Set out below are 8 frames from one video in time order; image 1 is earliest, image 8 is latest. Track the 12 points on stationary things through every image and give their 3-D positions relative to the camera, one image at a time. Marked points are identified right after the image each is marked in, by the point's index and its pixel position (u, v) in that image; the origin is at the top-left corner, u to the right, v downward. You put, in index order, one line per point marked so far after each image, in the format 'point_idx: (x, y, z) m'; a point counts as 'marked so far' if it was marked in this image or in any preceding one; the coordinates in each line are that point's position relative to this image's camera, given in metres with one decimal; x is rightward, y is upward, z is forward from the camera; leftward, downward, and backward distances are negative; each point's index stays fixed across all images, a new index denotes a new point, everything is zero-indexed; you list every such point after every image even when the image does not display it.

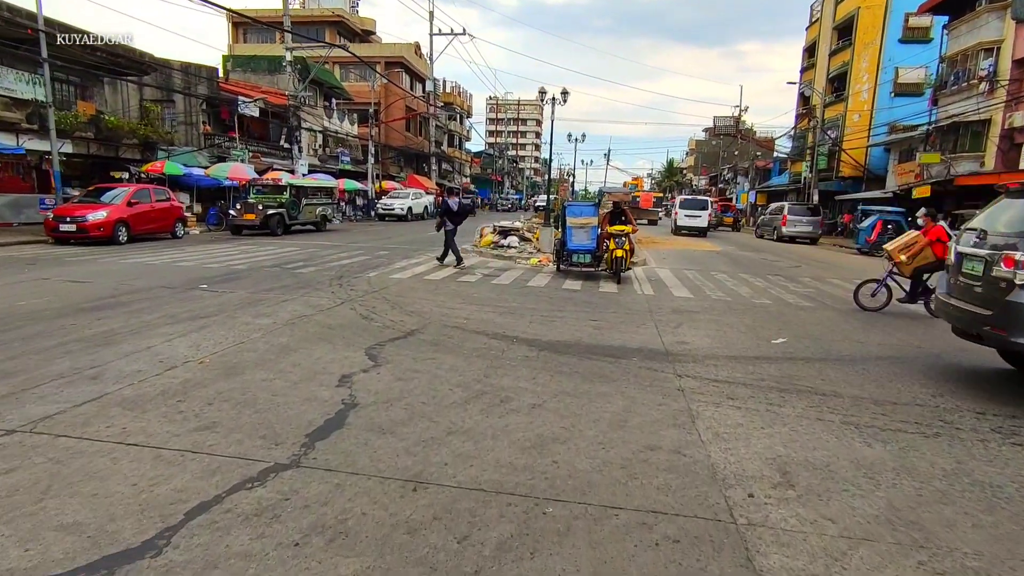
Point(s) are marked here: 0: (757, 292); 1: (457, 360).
0: (+5.0, -0.1, +11.4) m
1: (-0.6, -0.7, +5.7) m
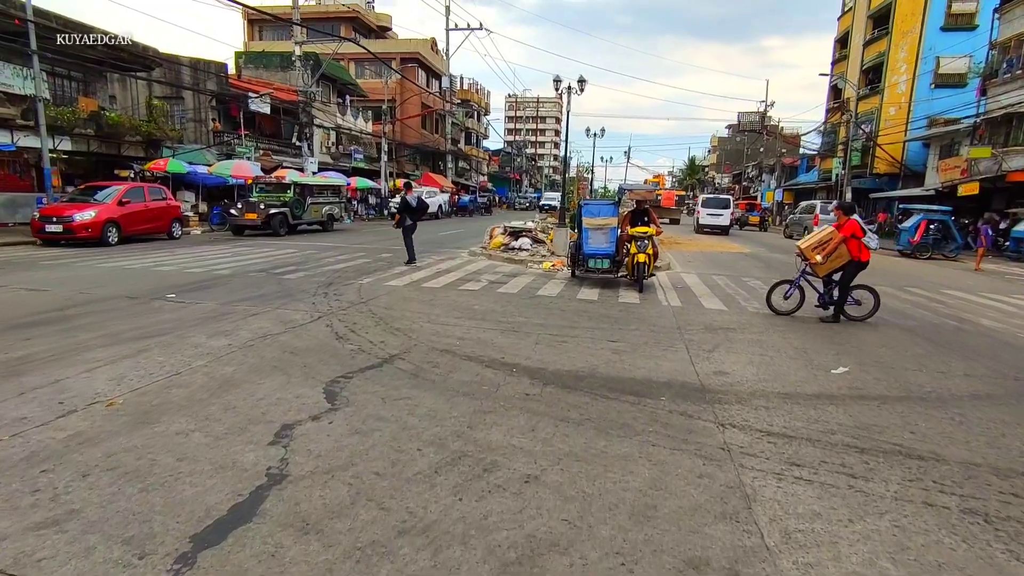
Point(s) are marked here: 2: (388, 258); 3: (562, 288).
0: (+5.1, -0.3, +10.0) m
1: (-0.6, -0.9, +4.5) m
2: (-3.2, +0.8, +14.2) m
3: (+0.9, 0.0, +10.3) m
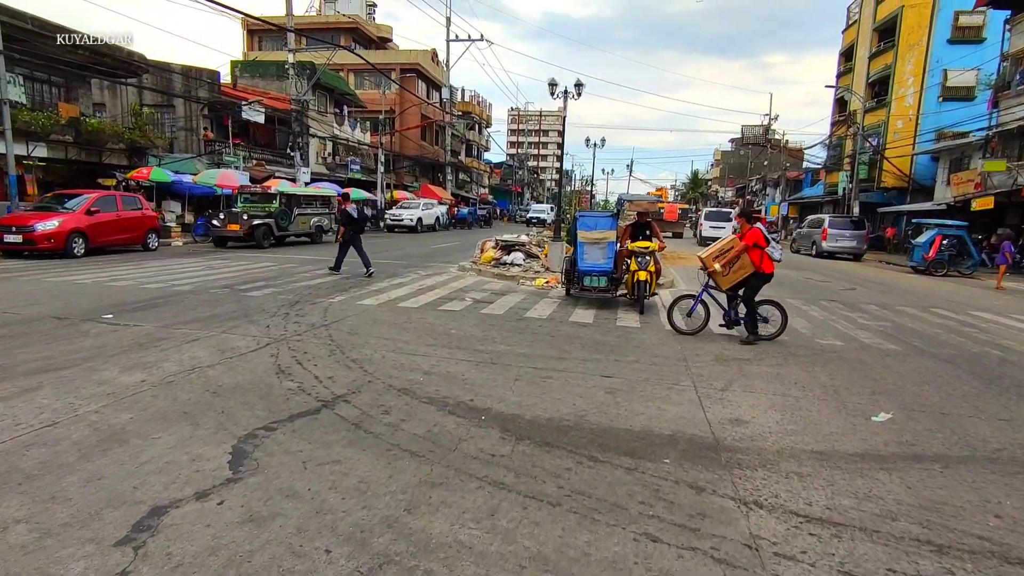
0: (+4.9, -0.6, +9.0) m
1: (-0.9, -1.1, +3.5) m
2: (-3.4, +0.4, +13.2) m
3: (+0.7, -0.4, +9.3) m
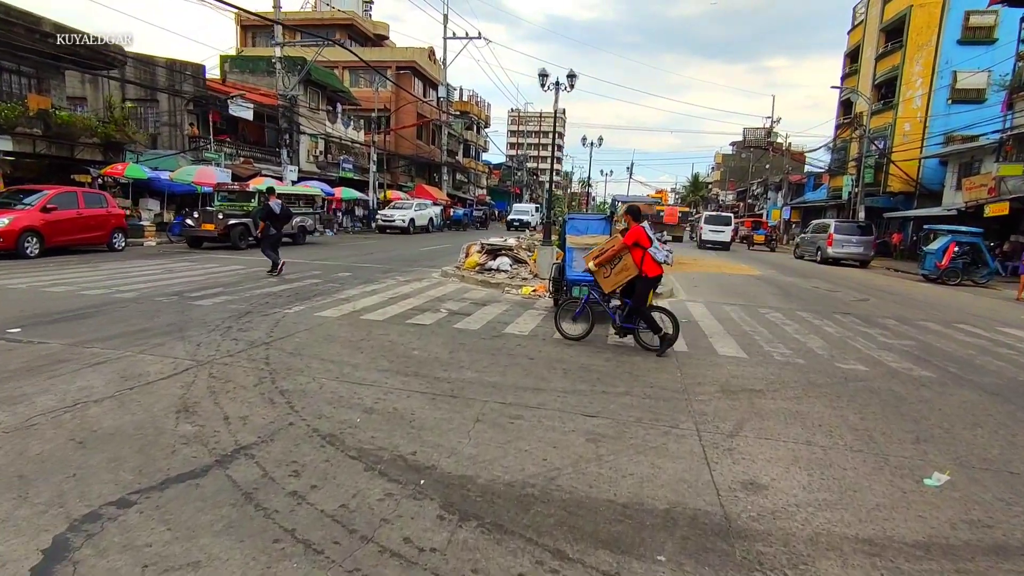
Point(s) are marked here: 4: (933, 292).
0: (+4.6, -0.8, +7.9) m
1: (-1.2, -1.3, +2.5) m
2: (-3.7, +0.2, +12.2) m
3: (+0.4, -0.5, +8.3) m
4: (+12.3, -0.1, +16.0) m
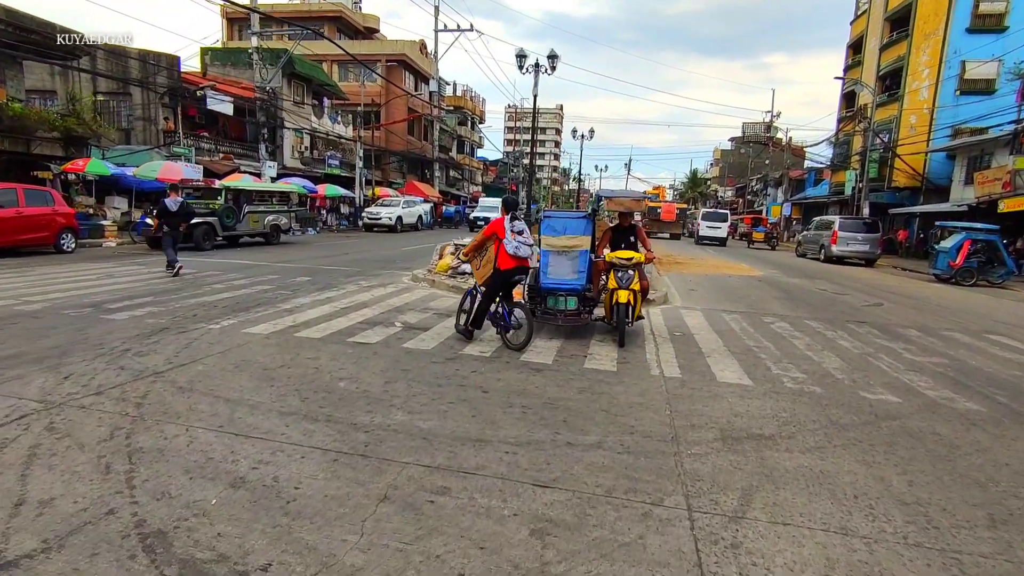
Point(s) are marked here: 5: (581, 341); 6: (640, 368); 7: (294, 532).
0: (+4.1, -0.9, +6.7) m
1: (-1.6, -1.4, +1.2) m
2: (-4.2, +0.1, +10.9) m
3: (-0.1, -0.7, +7.1) m
4: (+11.8, -0.2, +14.8) m
5: (+0.9, -0.7, +7.2) m
6: (+1.4, -0.9, +6.2) m
7: (-1.1, -1.2, +2.8) m
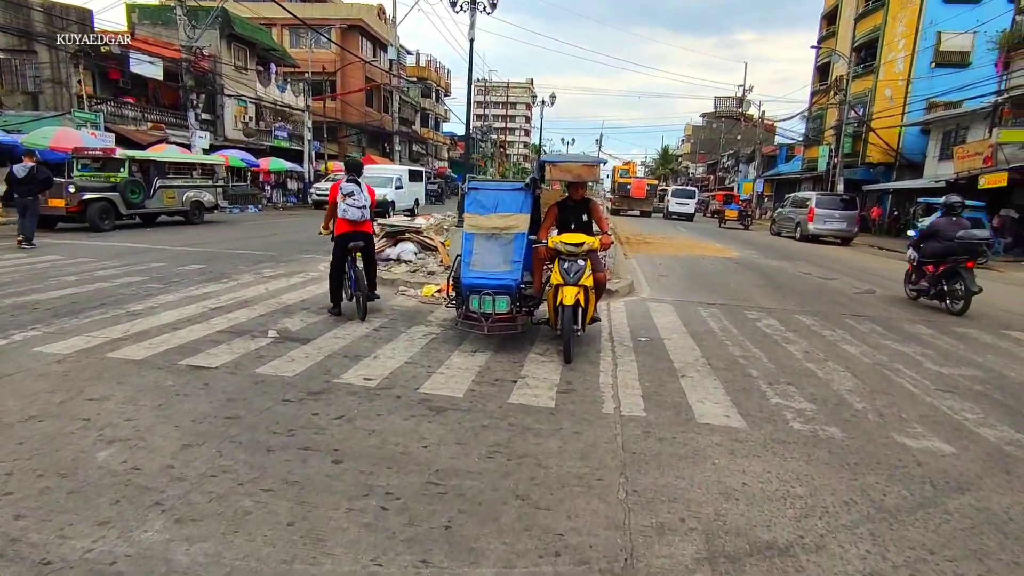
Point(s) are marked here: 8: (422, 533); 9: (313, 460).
0: (+3.3, -0.9, +5.1) m
1: (-2.2, -1.6, -0.7) m
2: (-5.2, +0.2, +8.8) m
3: (-0.9, -0.6, +5.2) m
4: (+10.5, +0.2, +13.5) m
5: (0.0, -0.7, +5.4) m
6: (+0.6, -0.9, +4.4) m
7: (-1.8, -1.4, +0.9) m
8: (-0.4, -1.1, +2.6) m
9: (-1.2, -1.0, +3.2) m
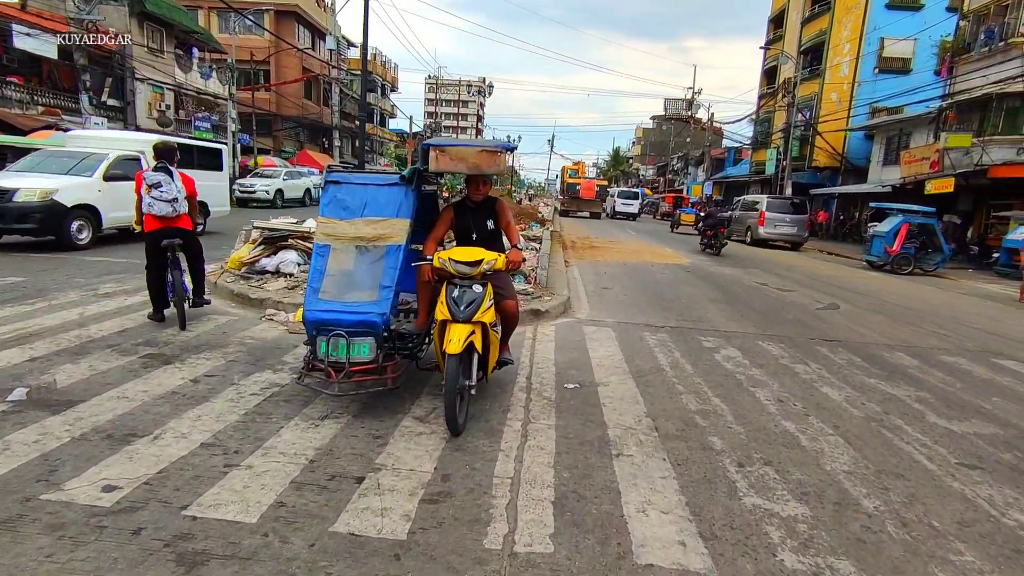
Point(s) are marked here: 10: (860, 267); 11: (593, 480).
0: (+2.4, -1.2, +3.7) m
1: (-2.6, -1.9, -2.5) m
2: (-6.4, 0.0, +6.7) m
3: (-1.8, -0.9, +3.4) m
4: (+8.9, 0.0, +12.7) m
5: (-0.9, -0.9, +3.7) m
6: (-0.2, -1.2, +2.8) m
7: (-2.3, -1.6, -0.9) m
8: (-1.1, -1.4, +0.9) m
9: (-1.9, -1.2, +1.5) m
10: (+11.6, +0.7, +18.3) m
11: (+0.5, -1.1, +3.3) m
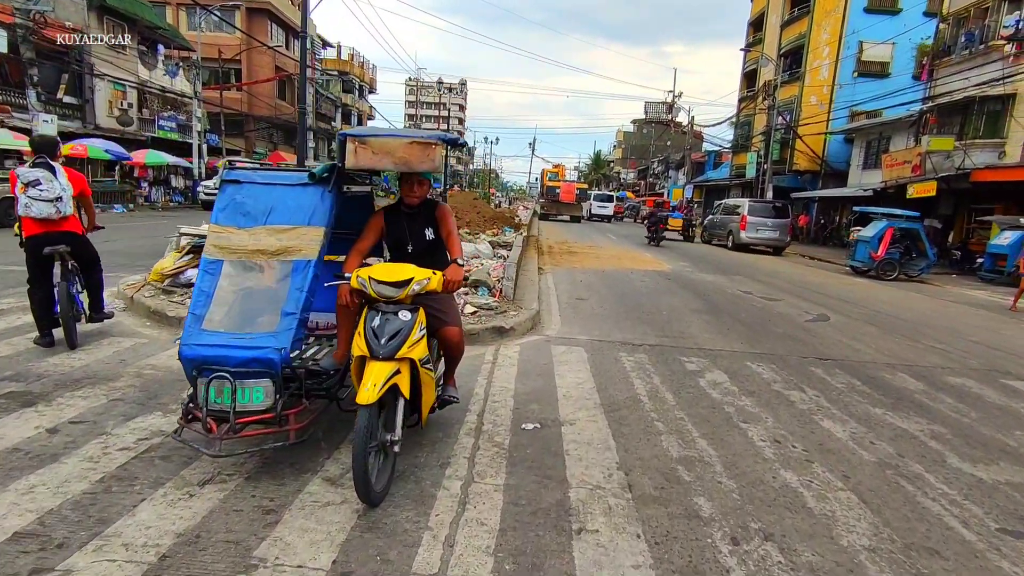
0: (+2.0, -1.3, +2.9) m
1: (-2.8, -2.0, -3.4) m
2: (-6.9, -0.2, +5.7) m
3: (-2.2, -1.0, +2.6) m
4: (+8.3, -0.2, +12.1) m
5: (-1.2, -1.1, +2.9) m
6: (-0.5, -1.3, +1.9) m
7: (-2.5, -1.8, -1.8) m
8: (-1.4, -1.5, +0.1) m
9: (-2.2, -1.4, +0.6) m
10: (+10.8, +0.5, +17.8) m
11: (+0.1, -1.2, +2.5) m
